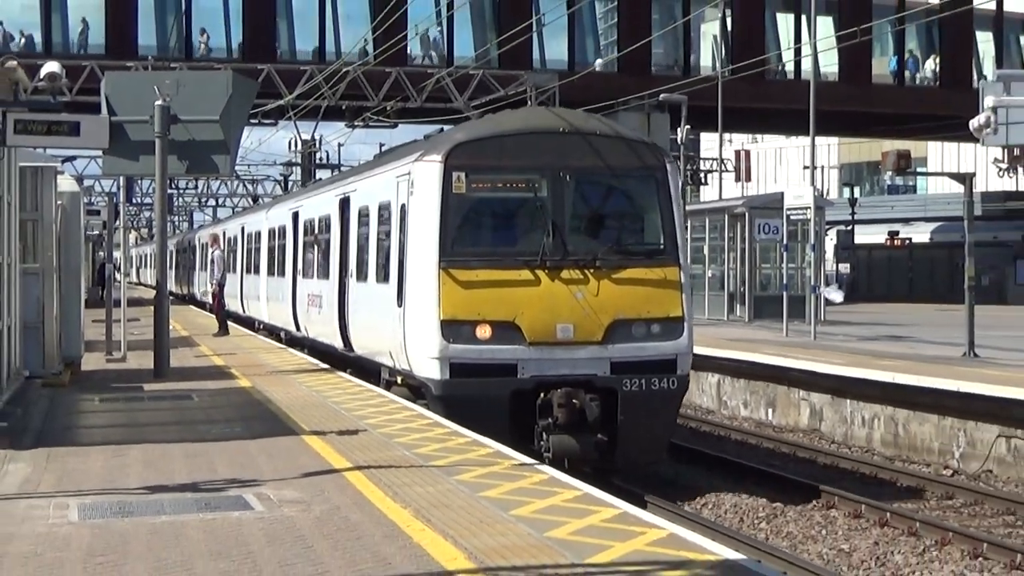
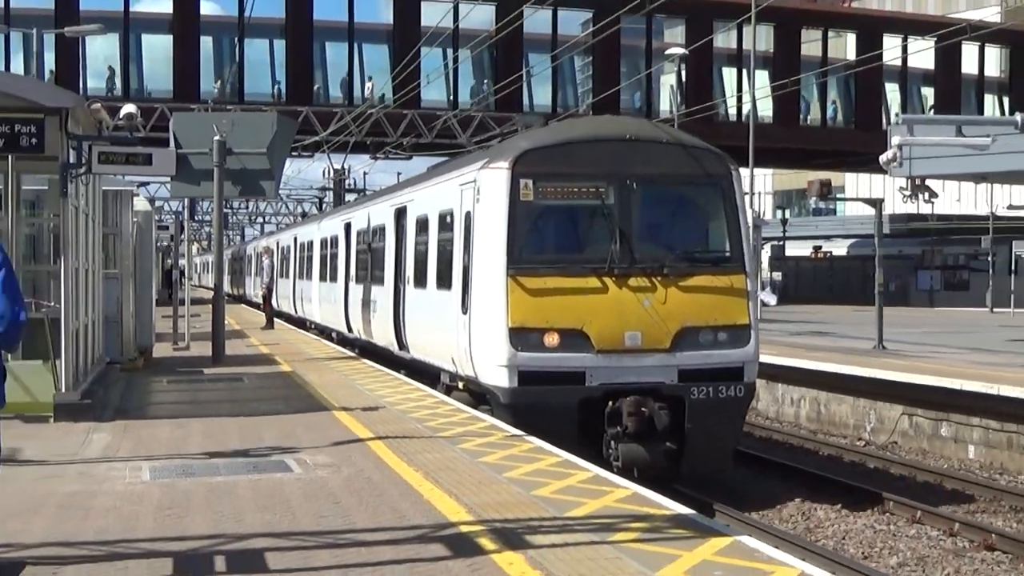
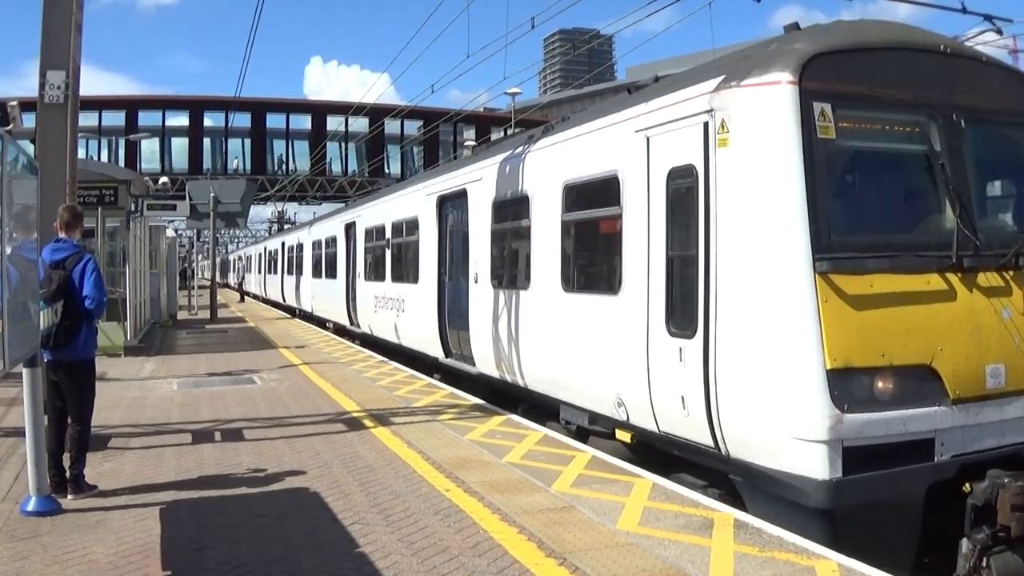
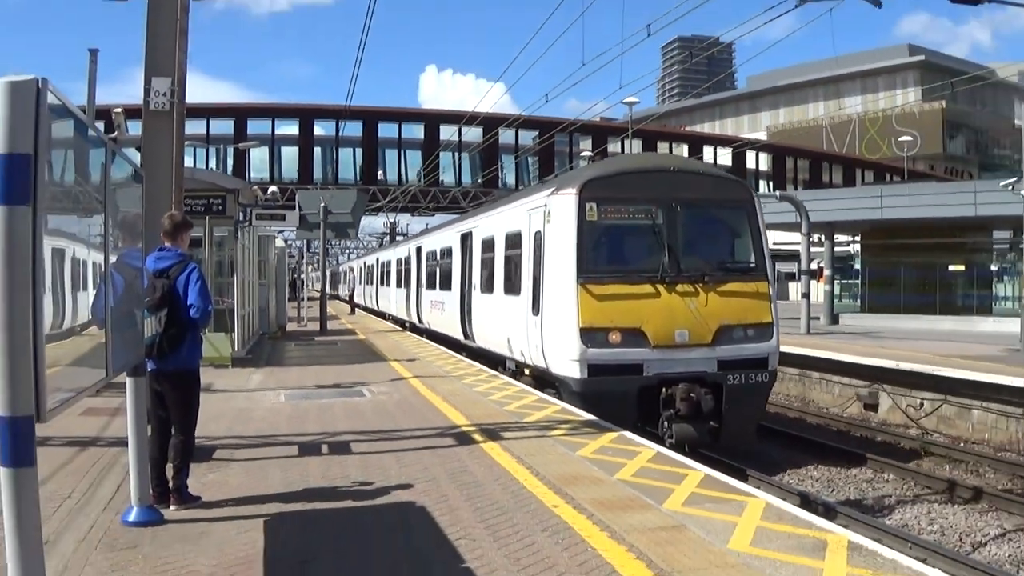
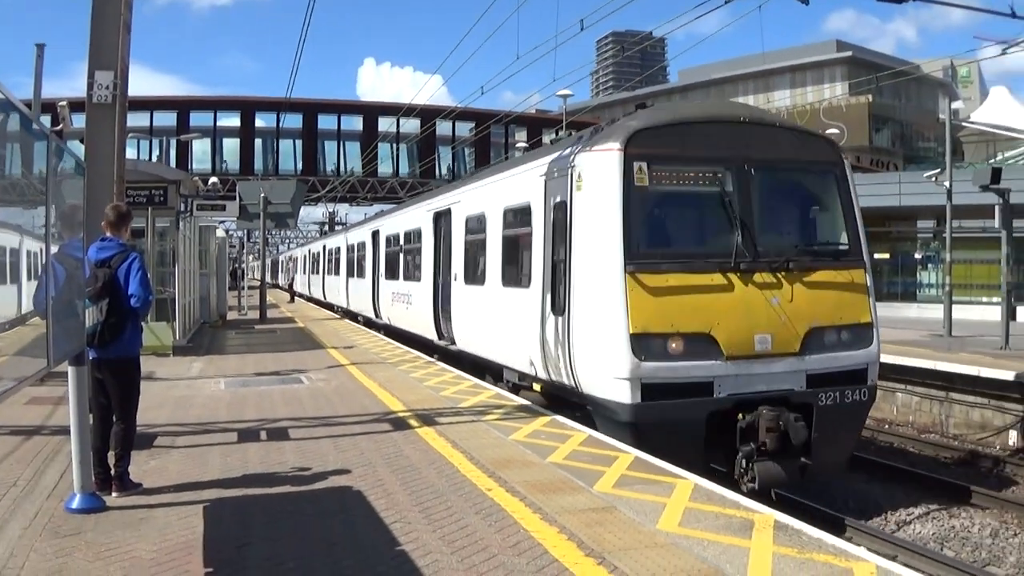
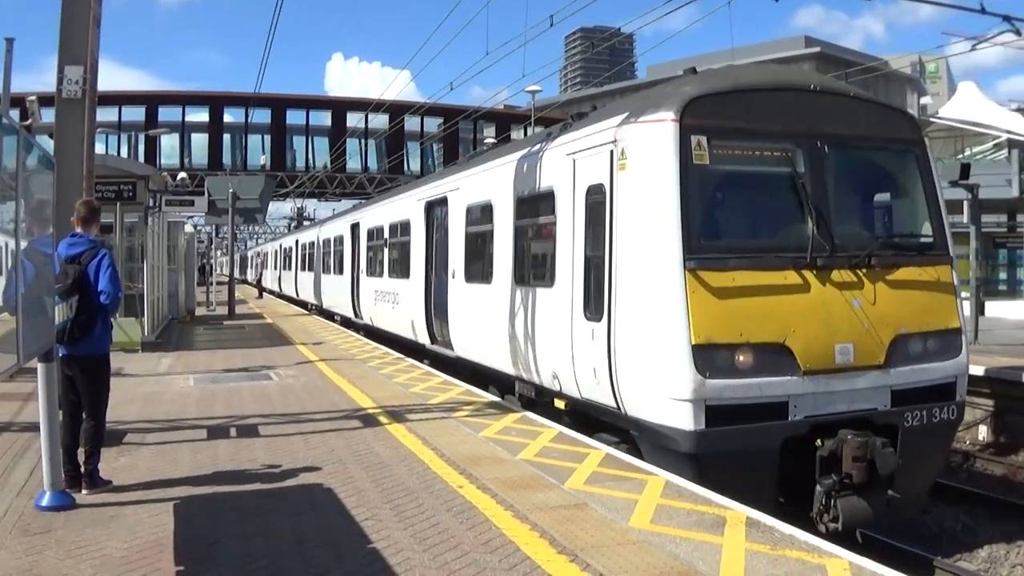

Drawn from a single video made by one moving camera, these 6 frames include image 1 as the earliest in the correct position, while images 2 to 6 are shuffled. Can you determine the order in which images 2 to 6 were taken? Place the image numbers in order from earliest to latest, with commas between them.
2, 4, 5, 6, 3
